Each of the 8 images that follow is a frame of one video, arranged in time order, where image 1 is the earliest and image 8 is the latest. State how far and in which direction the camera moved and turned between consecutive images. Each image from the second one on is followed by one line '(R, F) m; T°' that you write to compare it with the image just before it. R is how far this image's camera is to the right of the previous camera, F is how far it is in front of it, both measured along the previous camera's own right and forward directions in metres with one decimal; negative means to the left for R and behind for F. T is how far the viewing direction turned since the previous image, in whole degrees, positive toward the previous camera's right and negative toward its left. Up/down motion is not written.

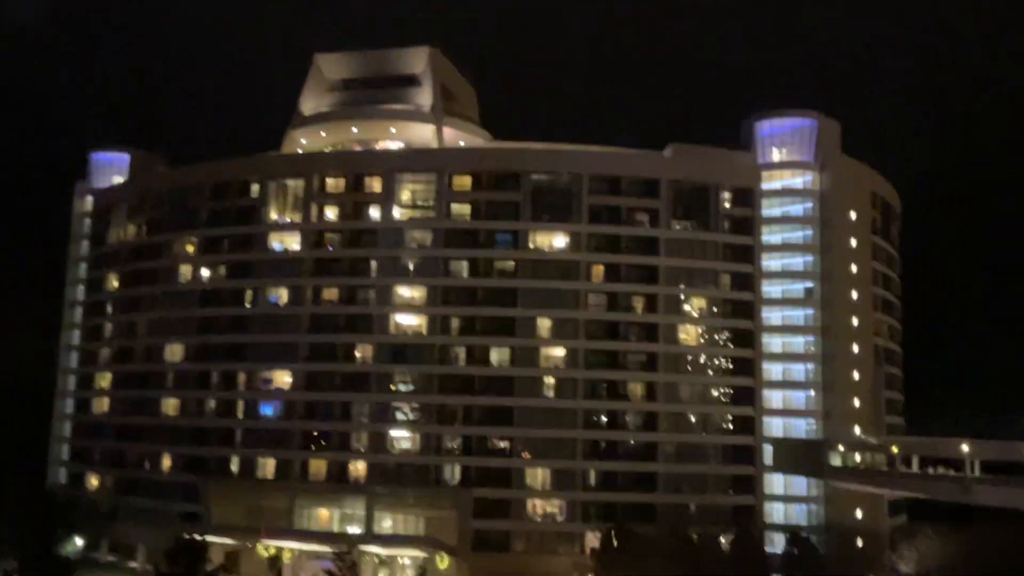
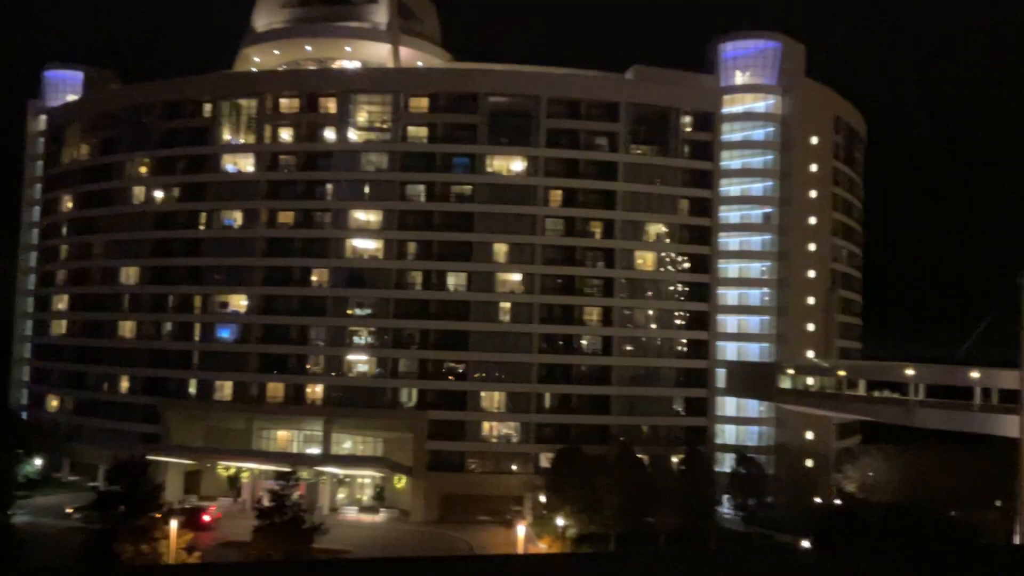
(+0.2, 0.0) m; +2°
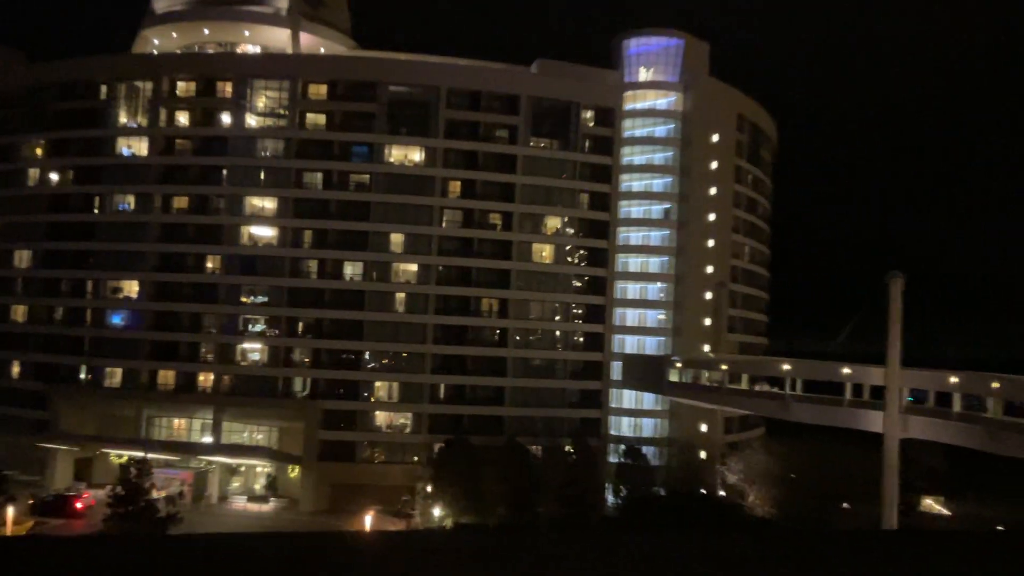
(+2.2, -0.1) m; +3°
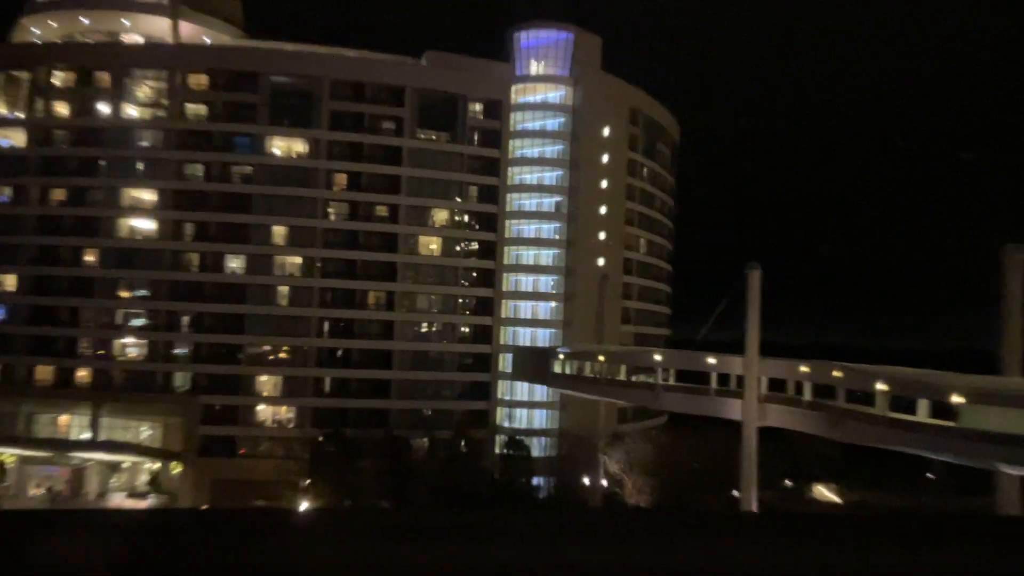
(+2.7, -0.1) m; +3°
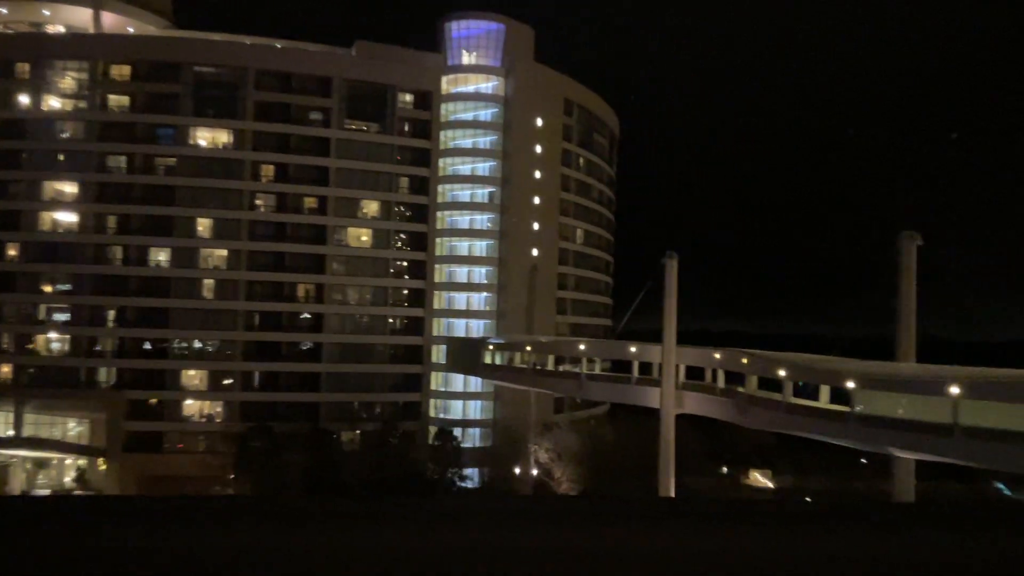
(+1.5, 0.0) m; +2°
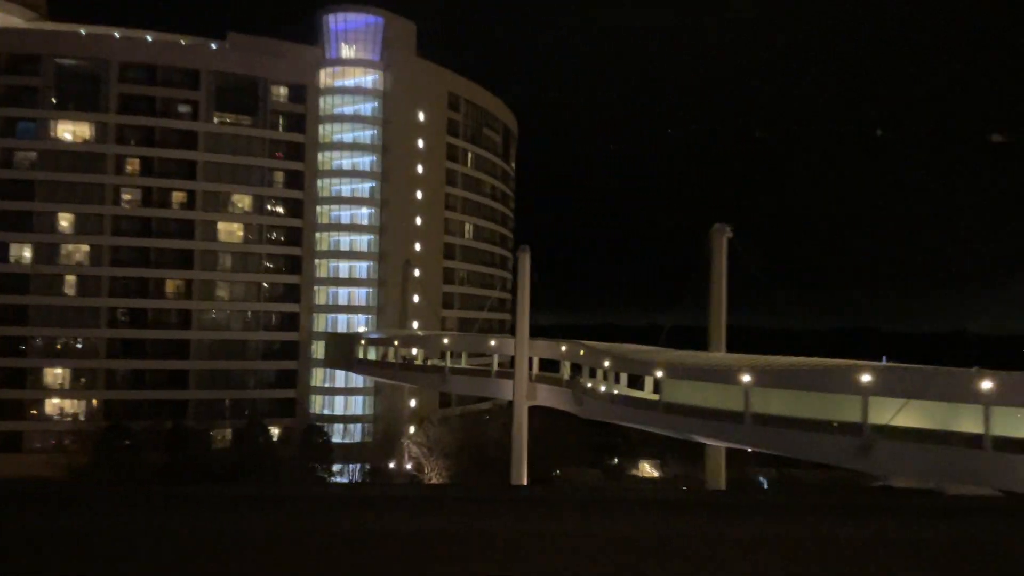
(+3.0, -0.1) m; +3°
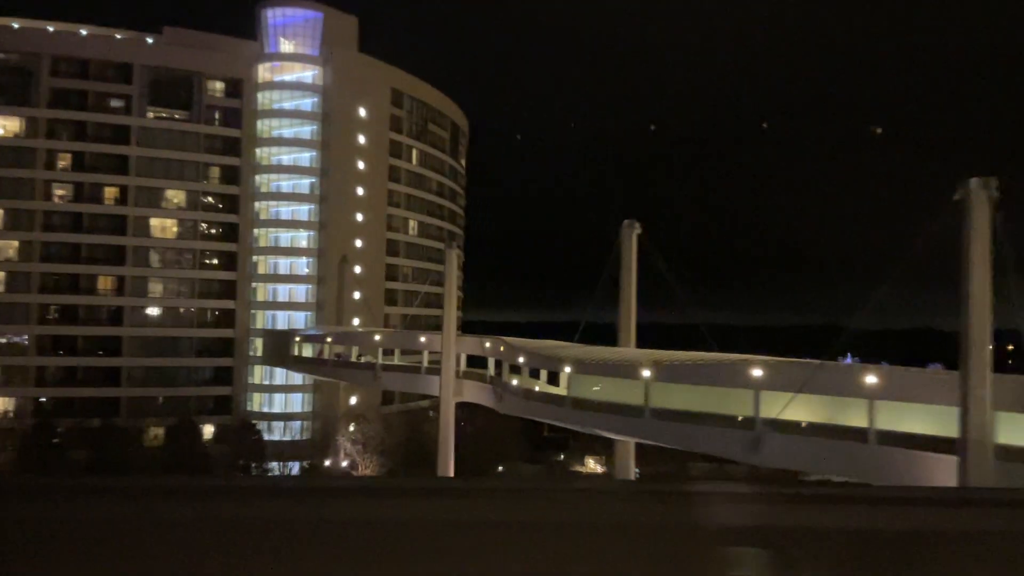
(+1.5, 0.0) m; +2°
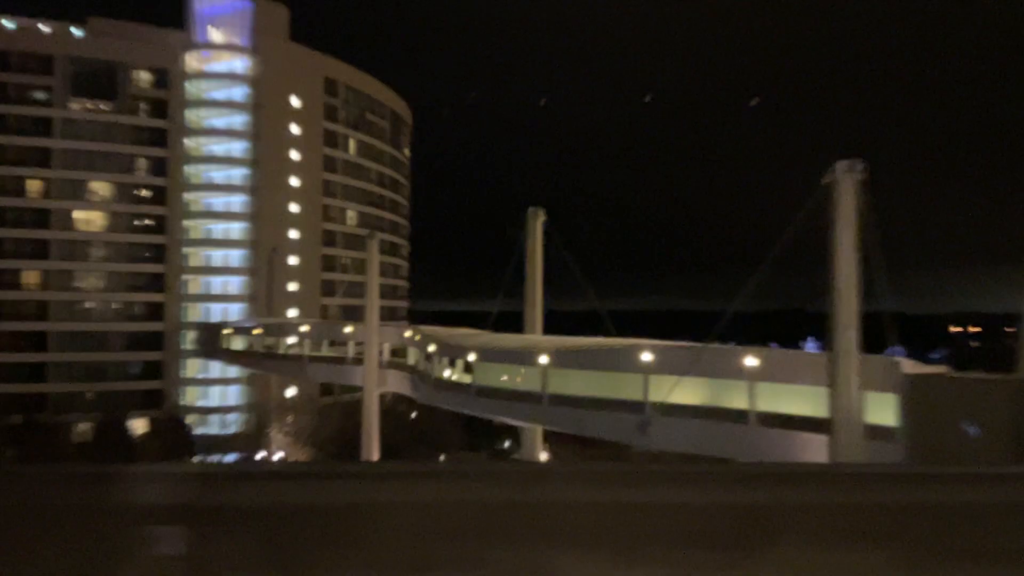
(+1.5, -0.1) m; +2°
